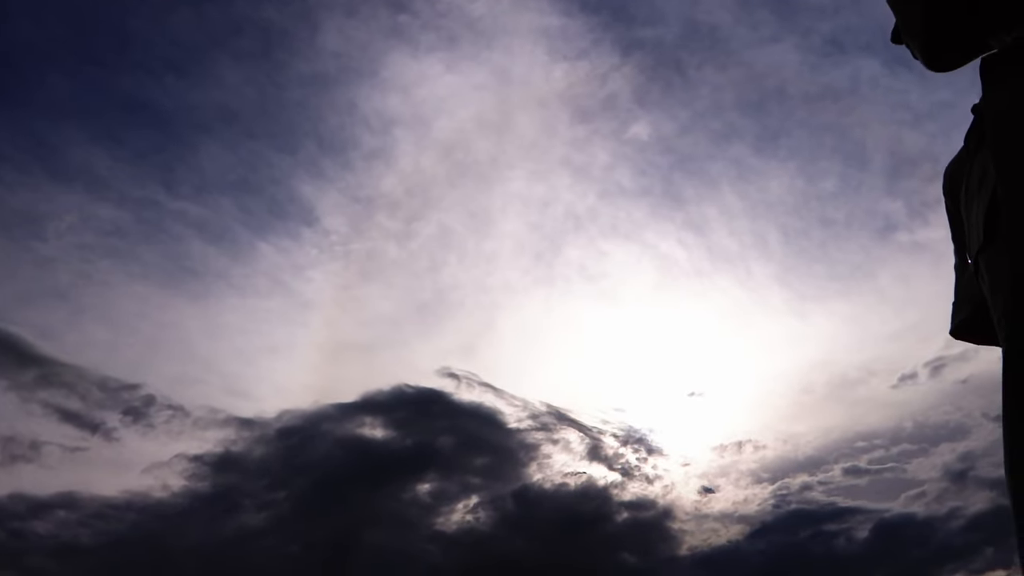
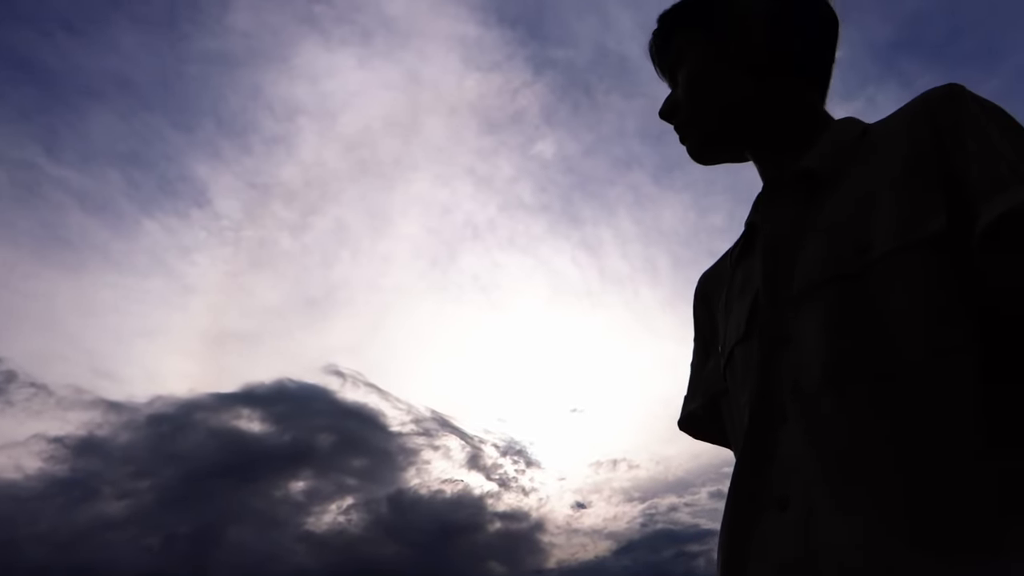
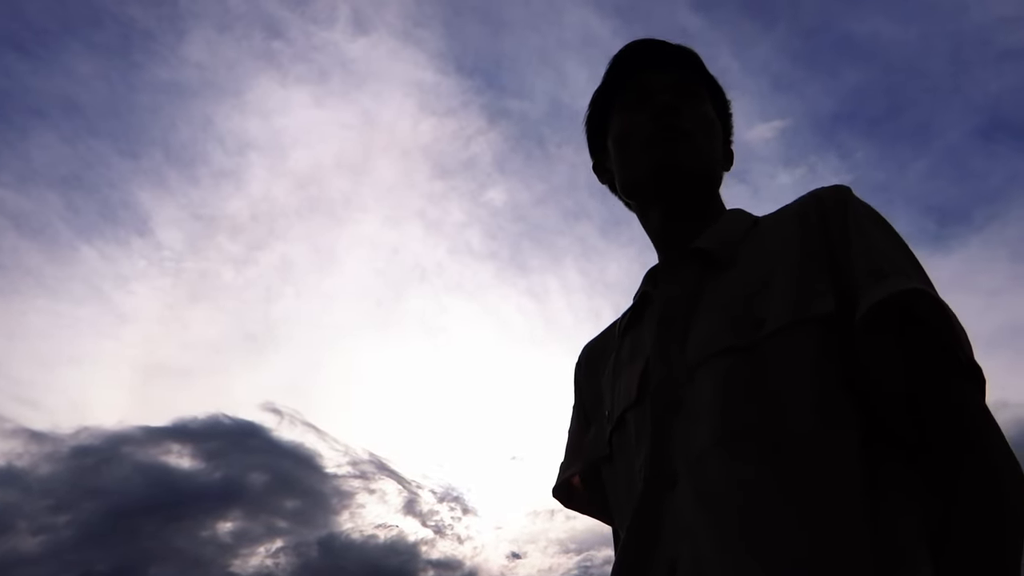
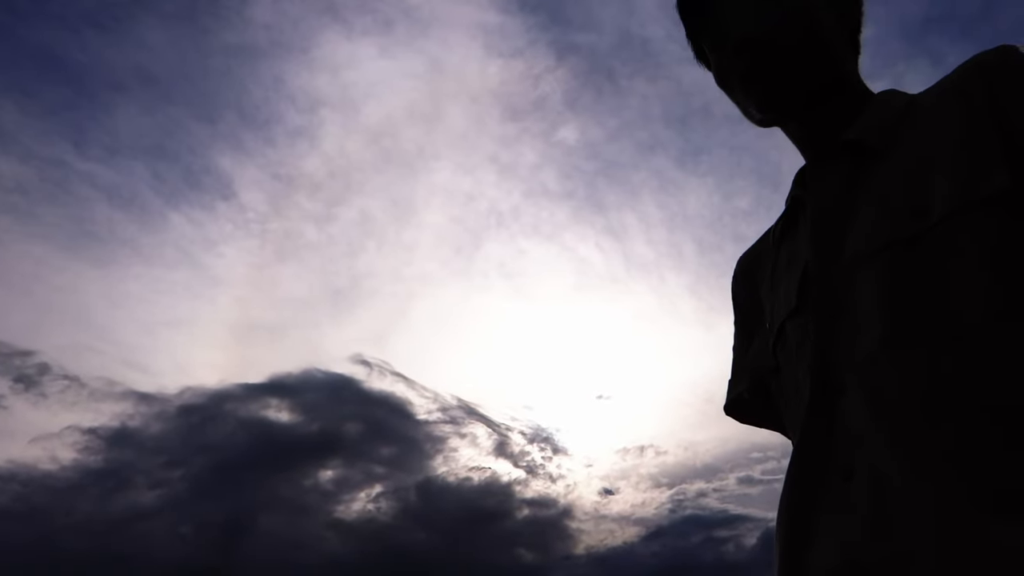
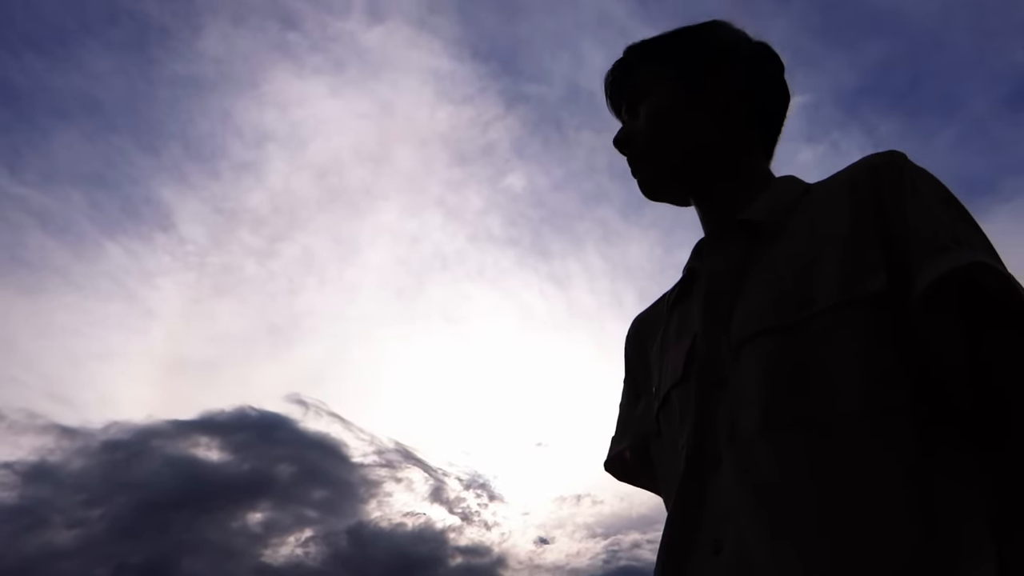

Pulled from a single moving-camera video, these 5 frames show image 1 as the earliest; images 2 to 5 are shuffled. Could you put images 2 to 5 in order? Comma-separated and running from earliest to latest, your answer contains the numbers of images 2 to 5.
4, 2, 5, 3
